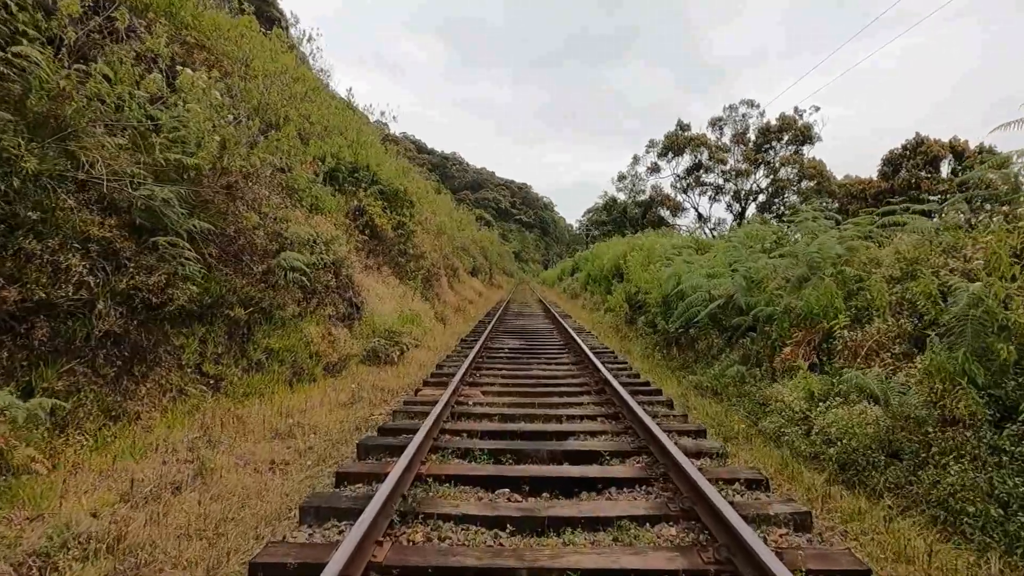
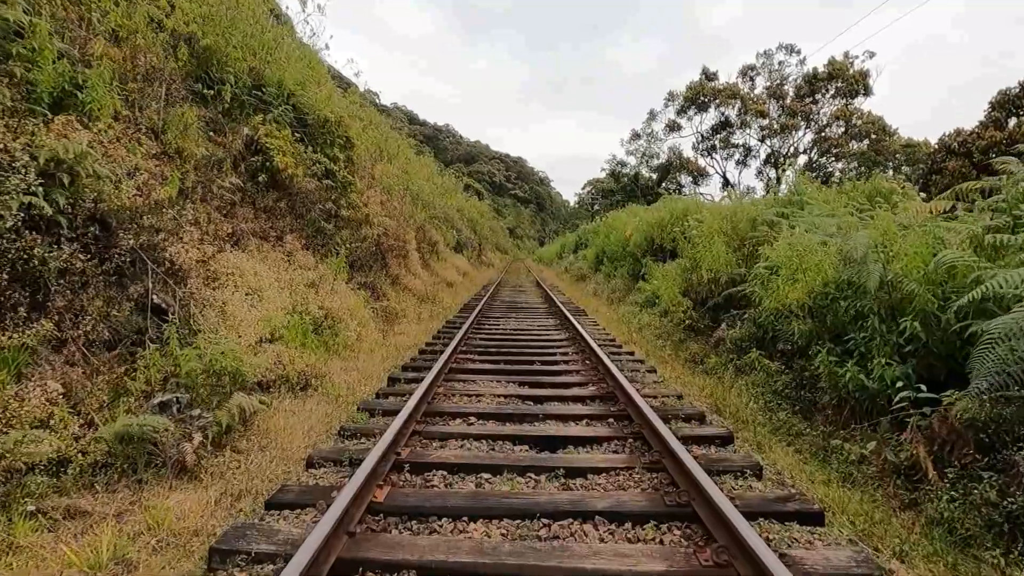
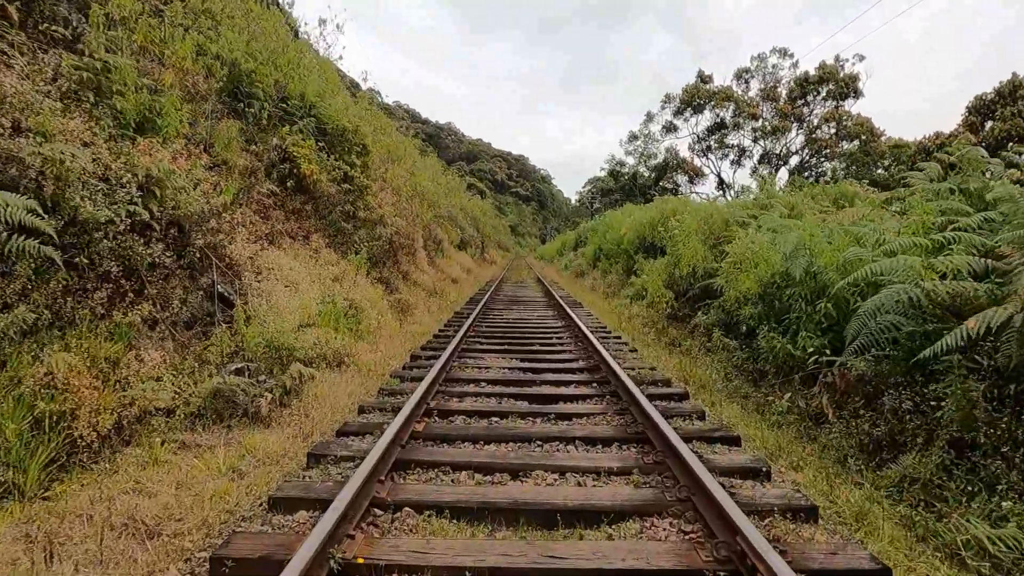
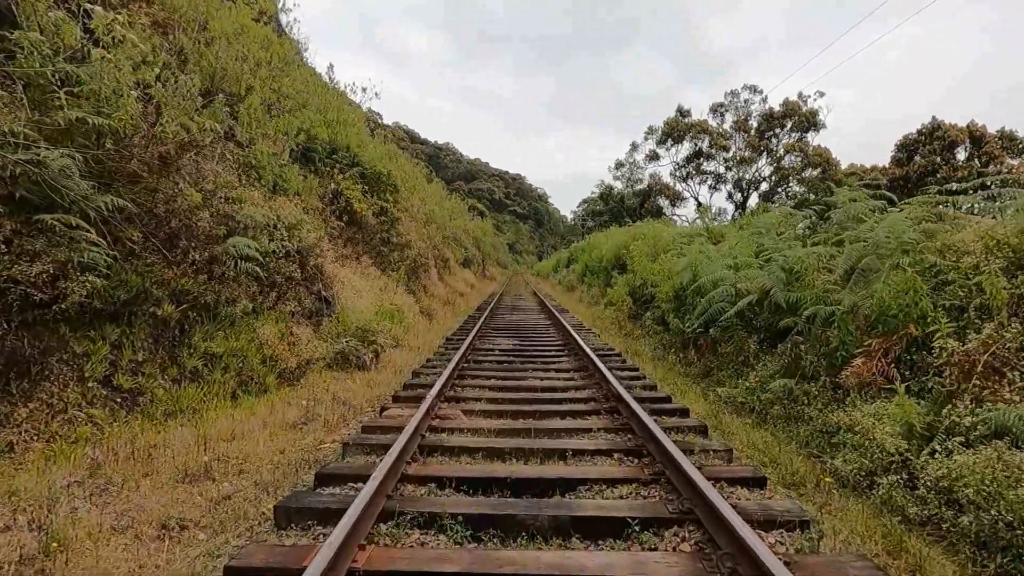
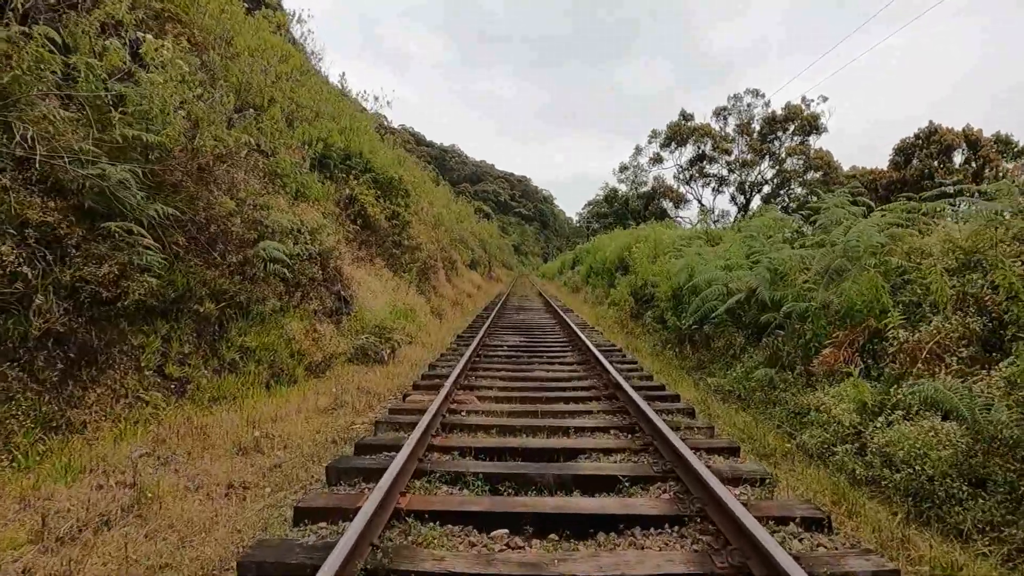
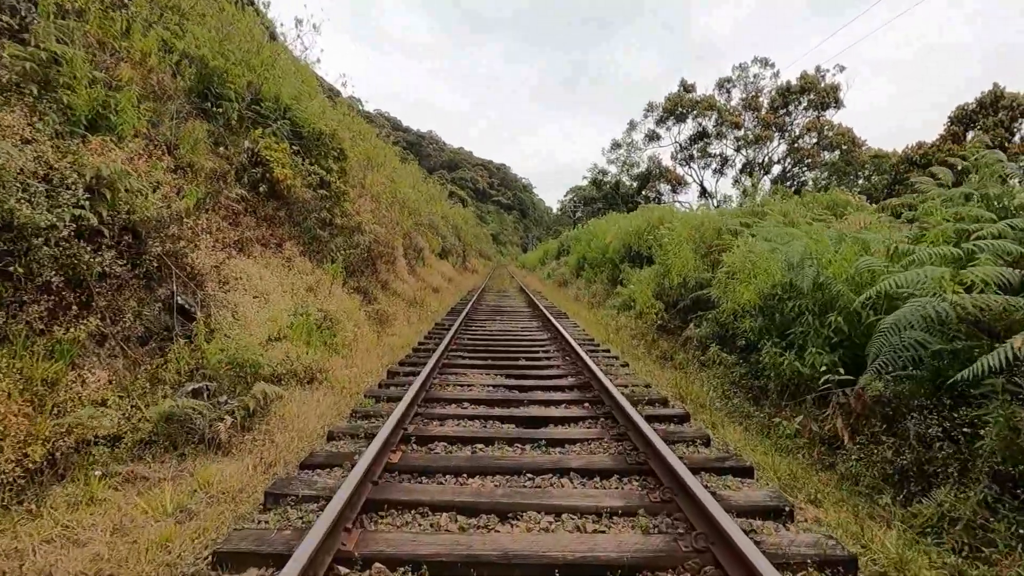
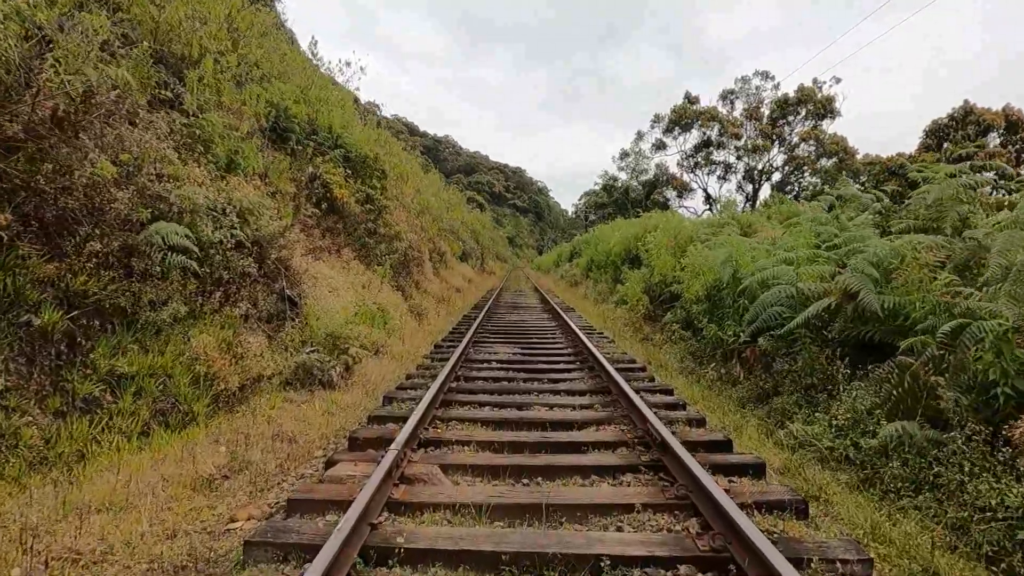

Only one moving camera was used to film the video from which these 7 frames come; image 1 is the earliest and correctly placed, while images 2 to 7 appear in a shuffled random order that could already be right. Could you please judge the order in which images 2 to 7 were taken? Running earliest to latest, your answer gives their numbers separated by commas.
5, 4, 7, 3, 6, 2
